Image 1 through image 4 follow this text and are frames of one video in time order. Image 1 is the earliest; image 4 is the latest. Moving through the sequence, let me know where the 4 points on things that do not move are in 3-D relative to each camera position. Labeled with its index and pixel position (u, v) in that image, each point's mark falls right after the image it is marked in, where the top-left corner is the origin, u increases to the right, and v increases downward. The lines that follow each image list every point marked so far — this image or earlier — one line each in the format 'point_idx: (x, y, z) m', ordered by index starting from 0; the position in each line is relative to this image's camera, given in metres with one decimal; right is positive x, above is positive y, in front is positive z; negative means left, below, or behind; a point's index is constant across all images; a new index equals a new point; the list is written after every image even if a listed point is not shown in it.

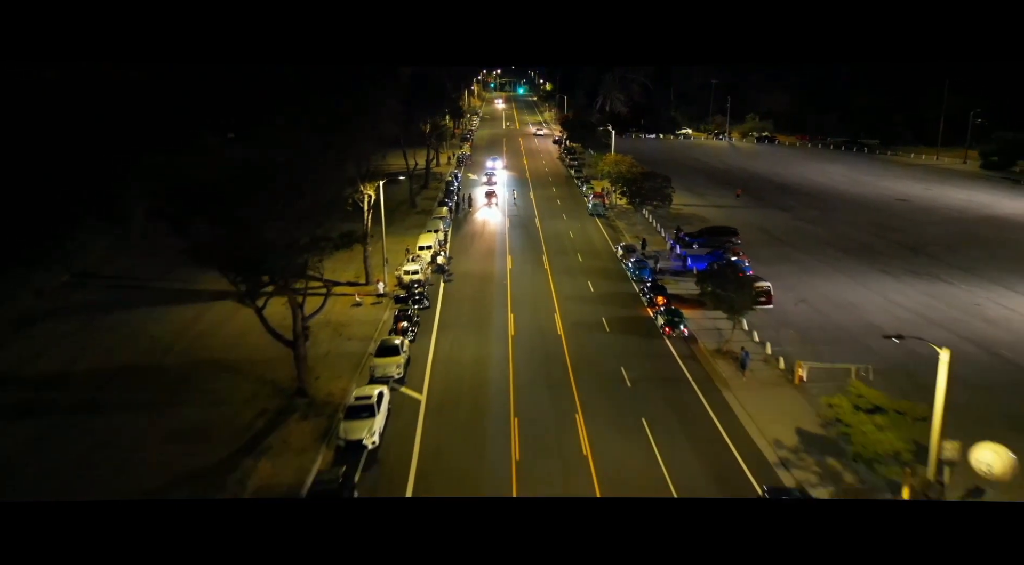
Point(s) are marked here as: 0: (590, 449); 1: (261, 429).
0: (+1.8, -3.8, +16.5) m
1: (-6.0, -3.5, +17.6) m
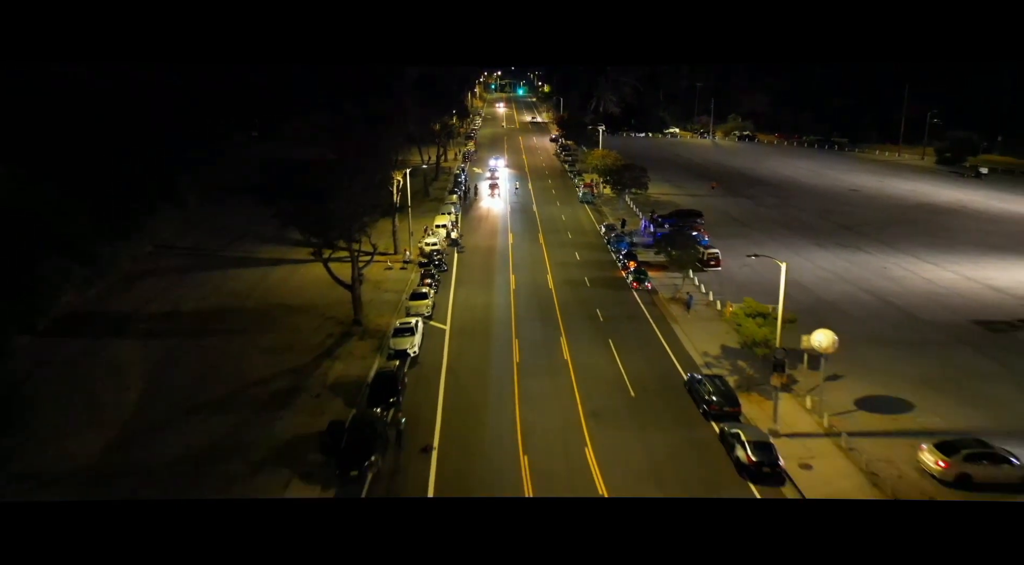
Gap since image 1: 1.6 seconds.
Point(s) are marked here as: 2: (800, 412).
0: (+1.8, -2.3, +23.0) m
1: (-5.9, -2.0, +24.1) m
2: (+7.4, -3.3, +18.9) m
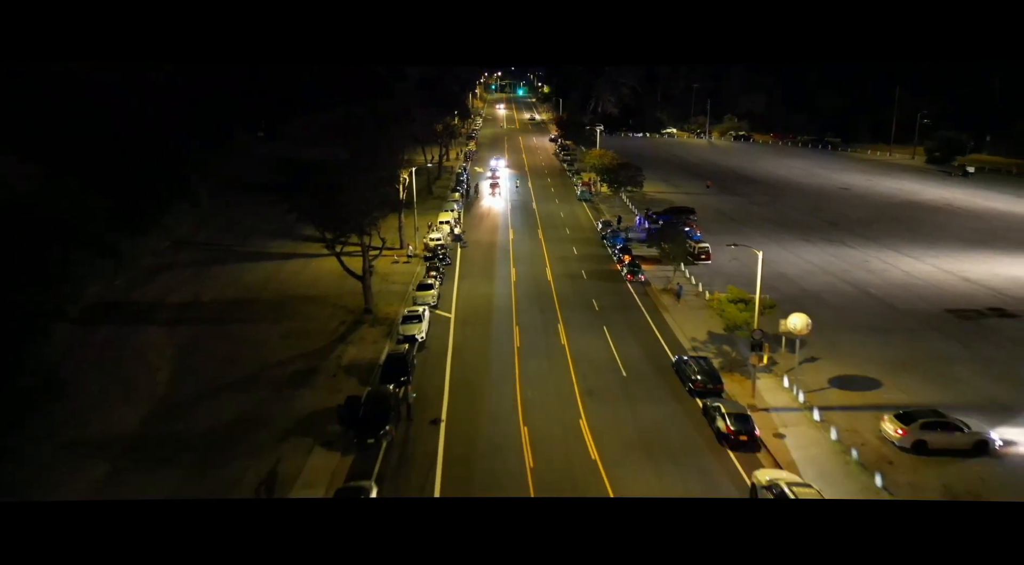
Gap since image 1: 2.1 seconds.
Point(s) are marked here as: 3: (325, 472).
0: (+1.8, -2.0, +24.7) m
1: (-5.9, -1.7, +25.8) m
2: (+7.5, -3.0, +20.6) m
3: (-4.2, -4.3, +16.7) m
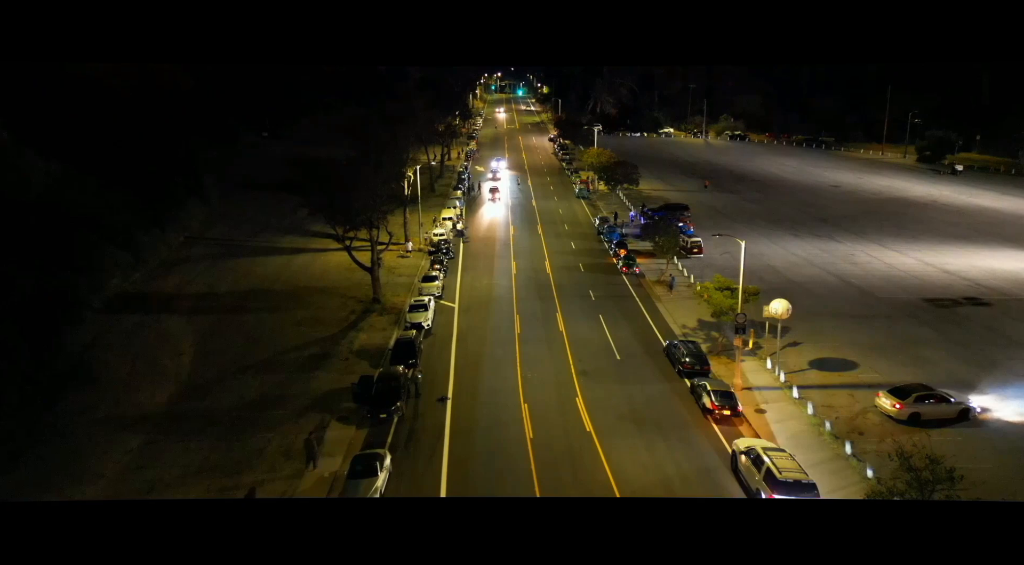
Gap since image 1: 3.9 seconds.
0: (+1.9, -1.7, +26.2) m
1: (-5.9, -1.4, +27.3) m
2: (+7.5, -2.6, +22.1) m
3: (-4.2, -4.0, +18.2) m
